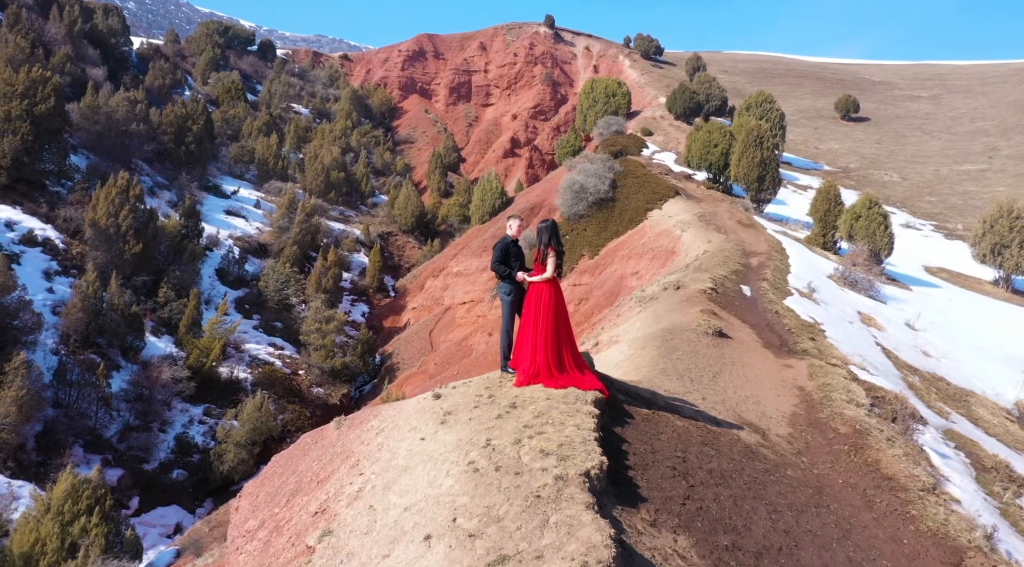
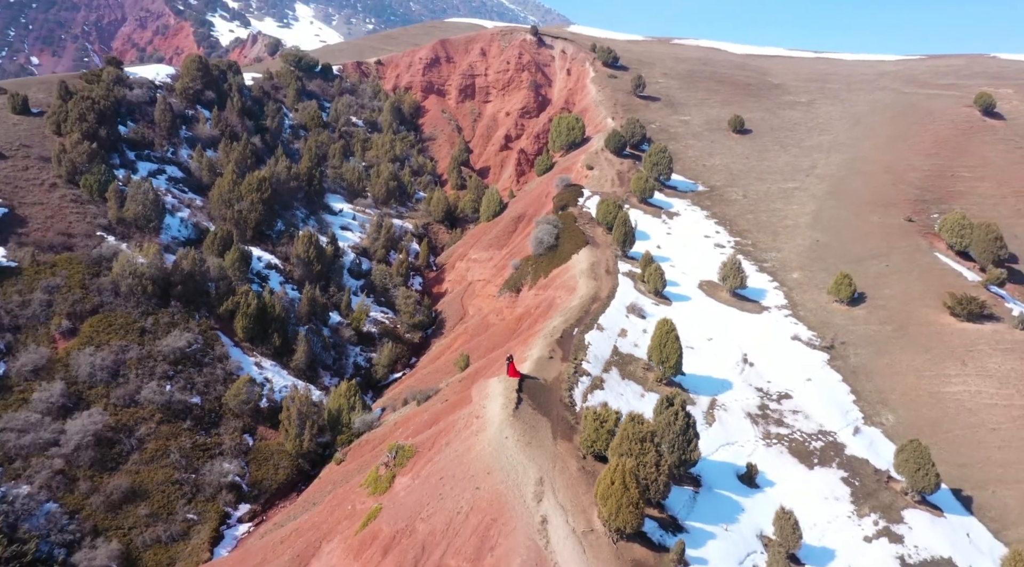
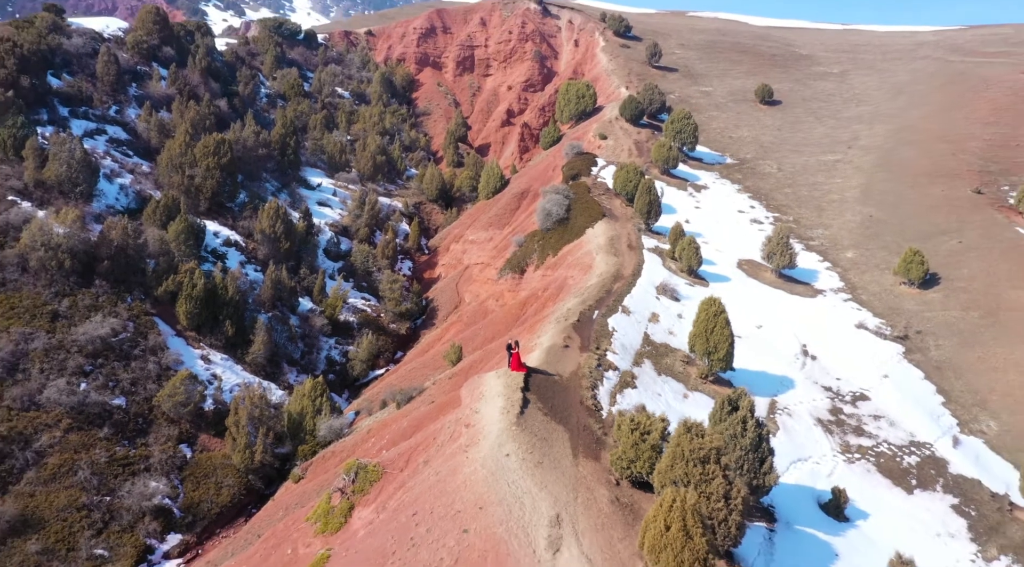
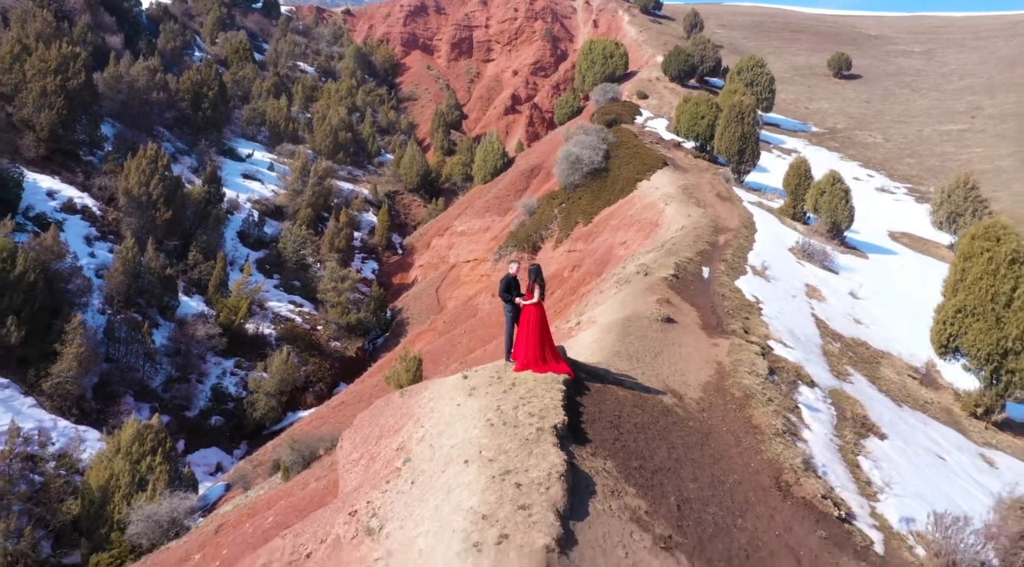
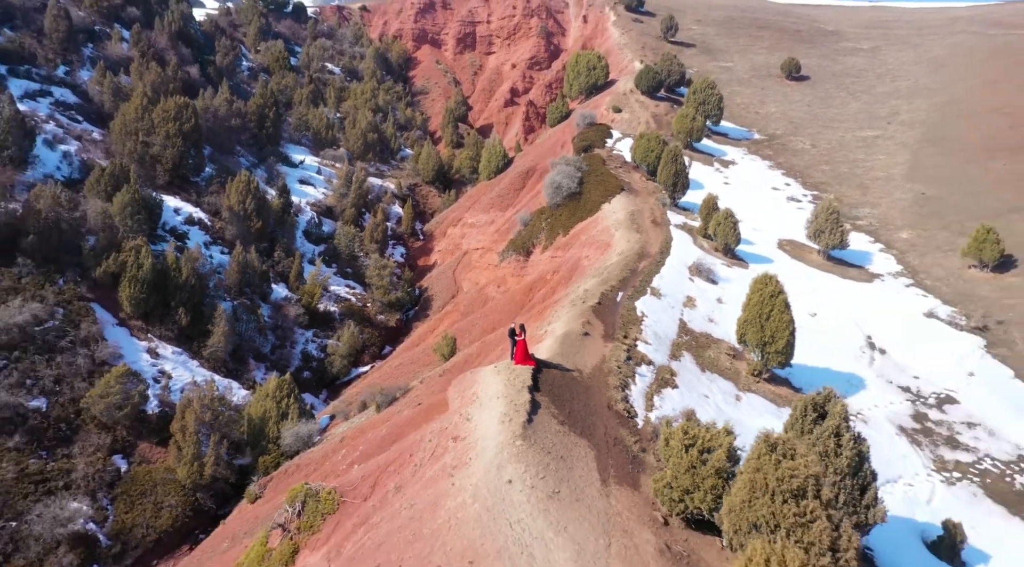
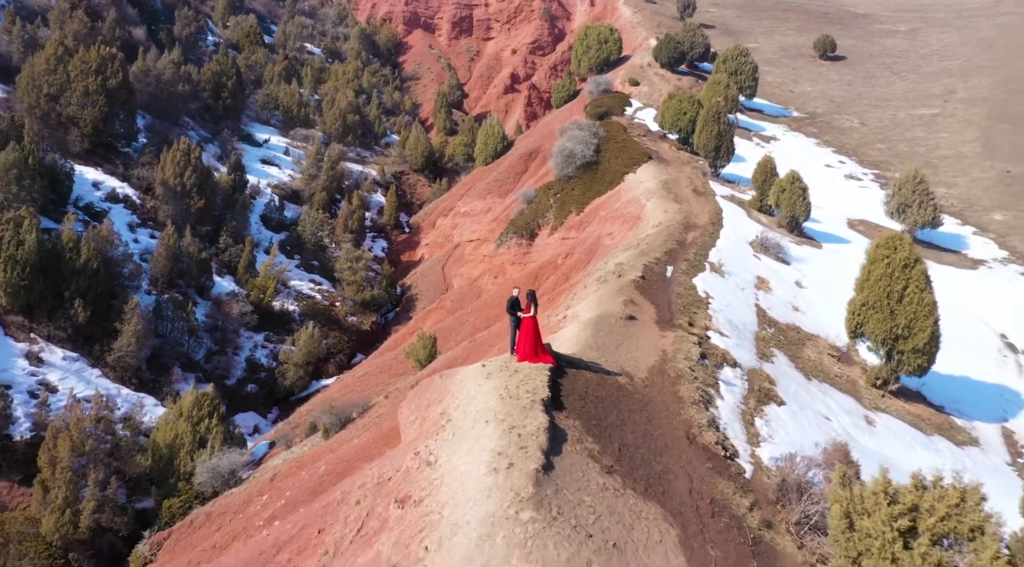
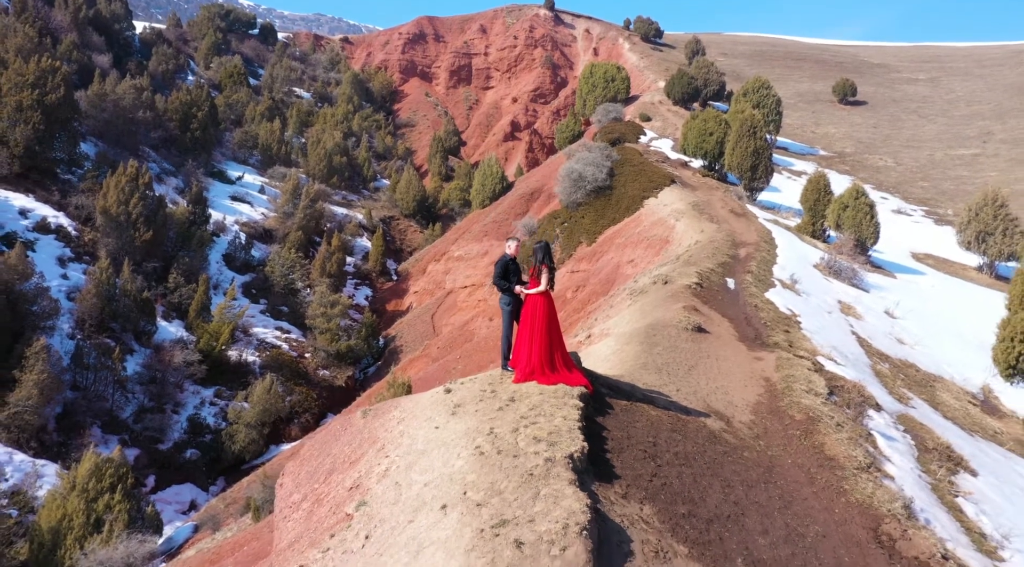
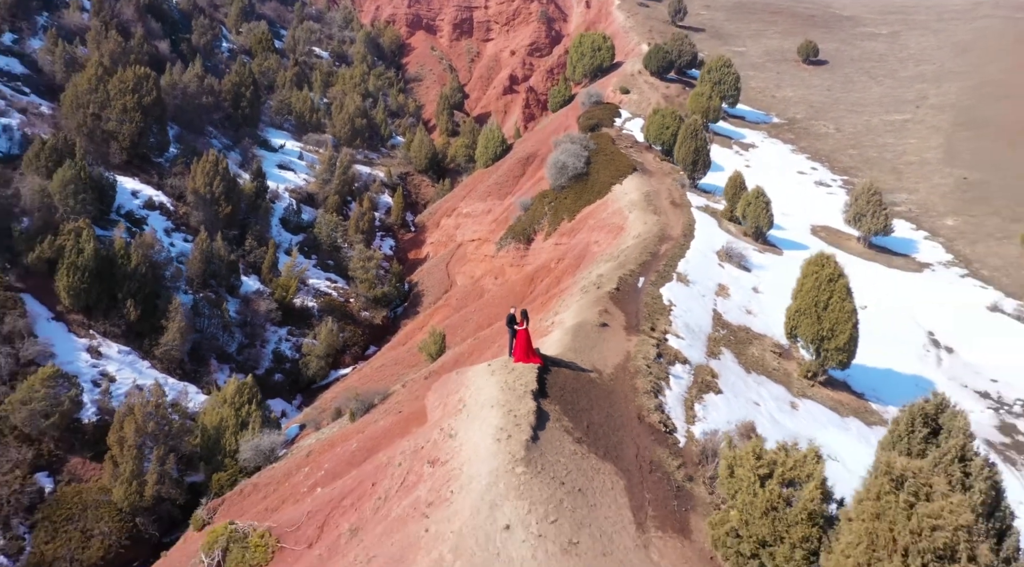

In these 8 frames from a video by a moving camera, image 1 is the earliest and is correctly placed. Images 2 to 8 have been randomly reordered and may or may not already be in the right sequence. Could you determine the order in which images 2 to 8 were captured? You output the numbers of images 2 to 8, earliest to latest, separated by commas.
7, 4, 6, 8, 5, 3, 2
